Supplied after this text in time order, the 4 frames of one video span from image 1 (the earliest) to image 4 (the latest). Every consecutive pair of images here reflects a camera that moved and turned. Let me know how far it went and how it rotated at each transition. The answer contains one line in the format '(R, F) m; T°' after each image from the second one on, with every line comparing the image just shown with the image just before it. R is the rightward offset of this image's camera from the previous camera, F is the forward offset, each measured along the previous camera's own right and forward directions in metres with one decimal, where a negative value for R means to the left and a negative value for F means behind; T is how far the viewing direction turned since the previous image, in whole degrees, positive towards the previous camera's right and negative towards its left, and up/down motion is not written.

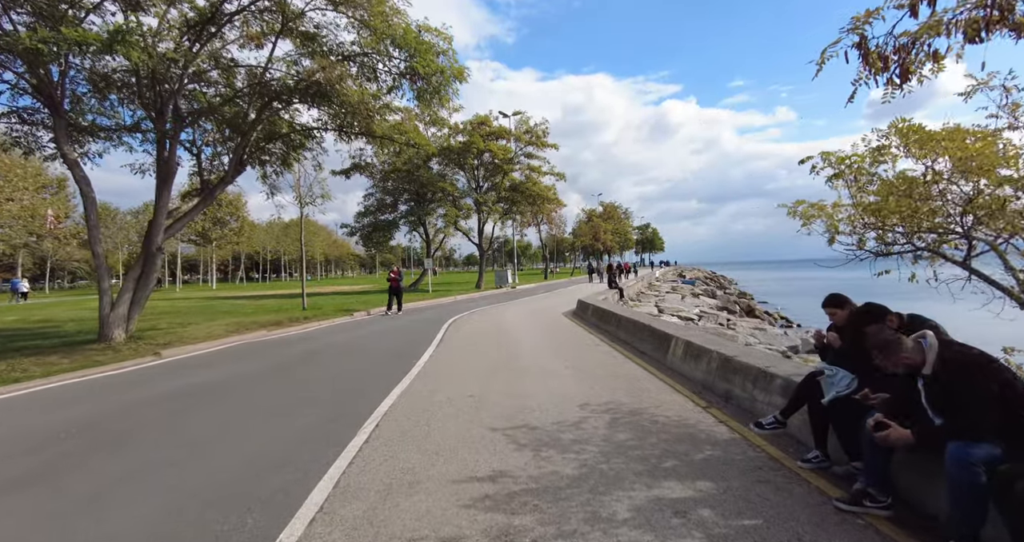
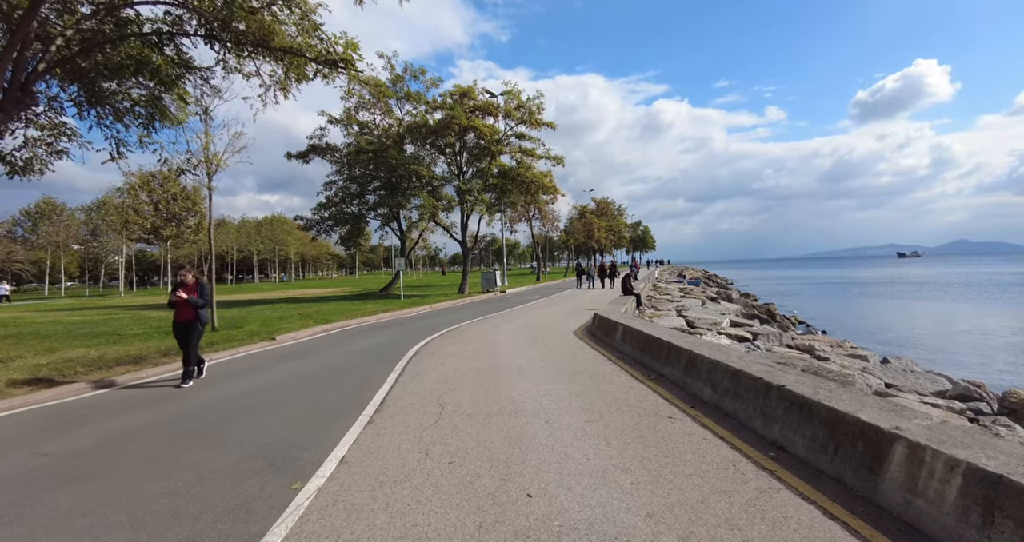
(-0.1, +5.9) m; +1°
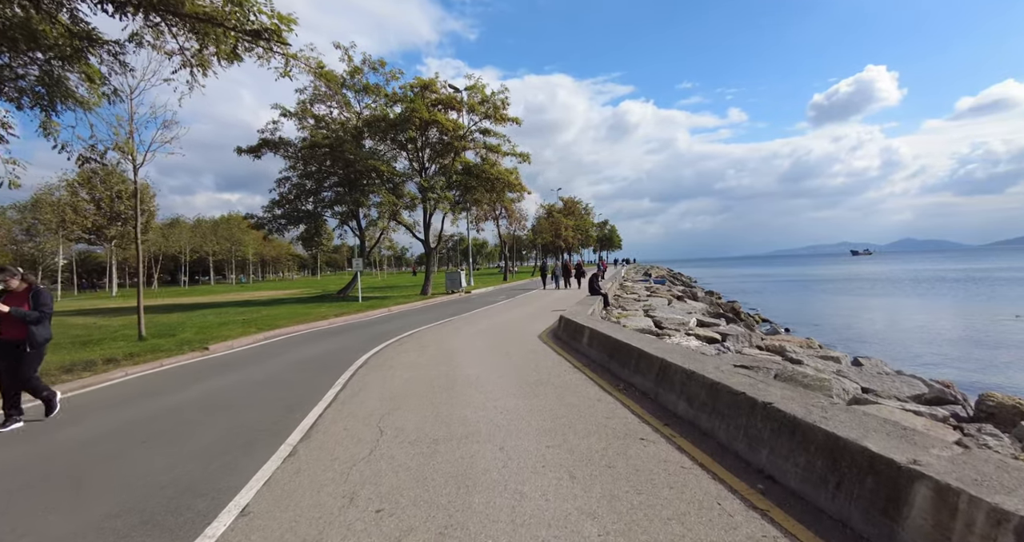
(+0.2, +1.0) m; +3°
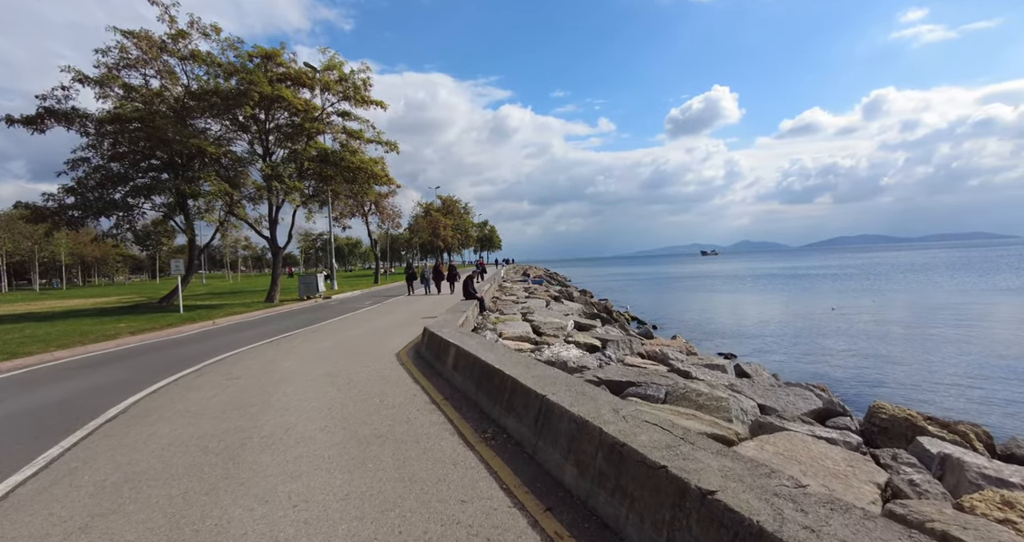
(+0.7, +2.4) m; +13°
